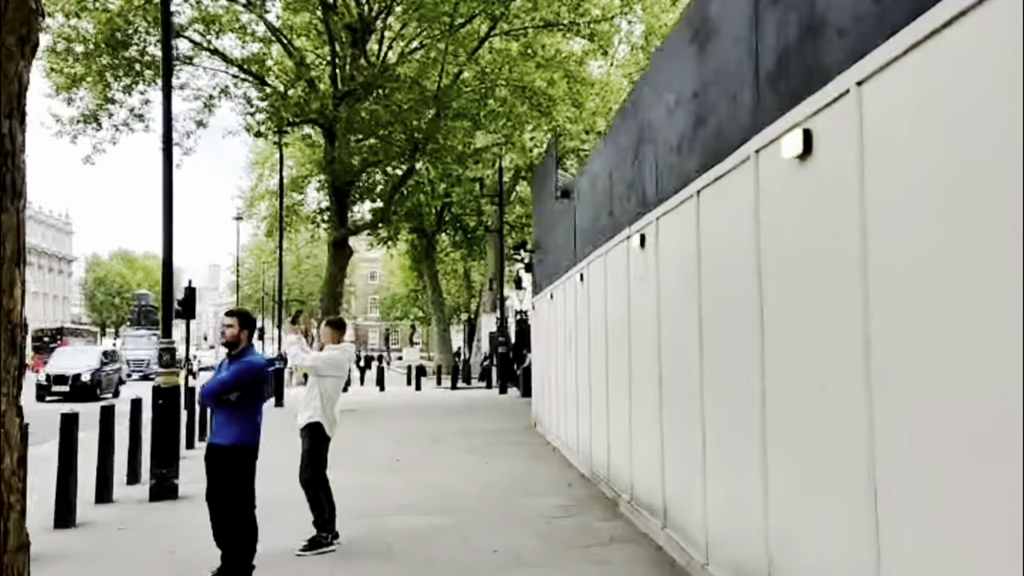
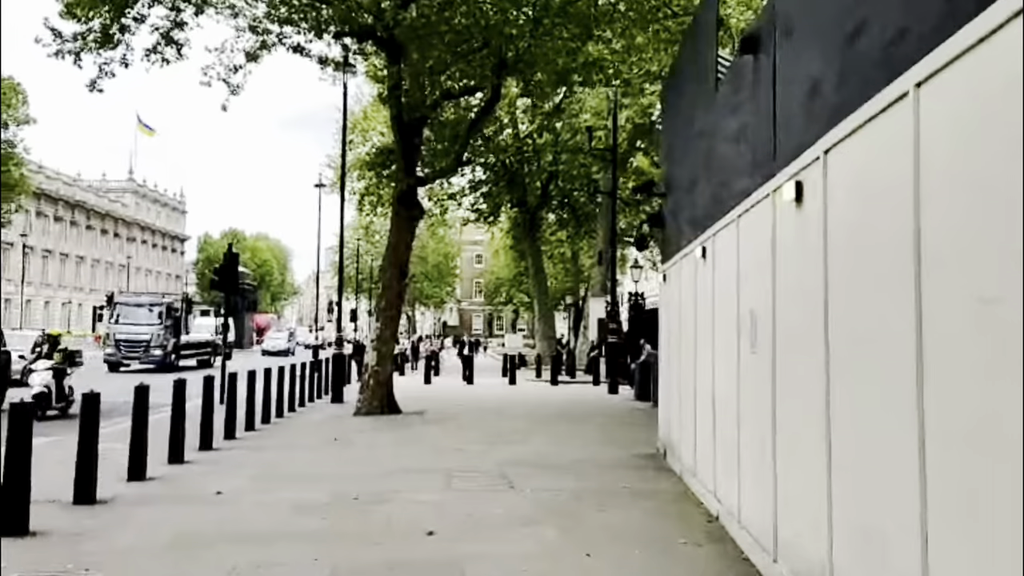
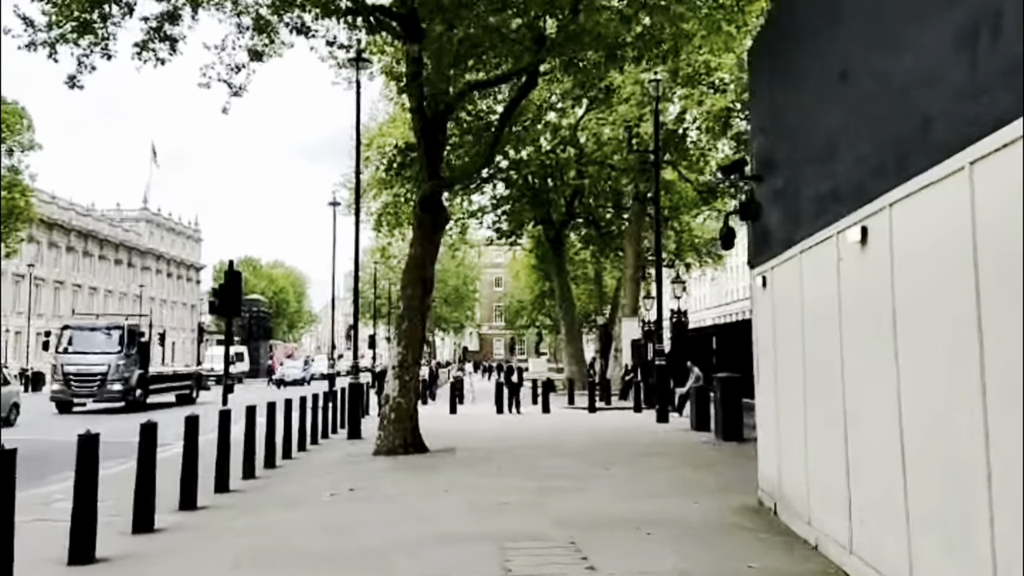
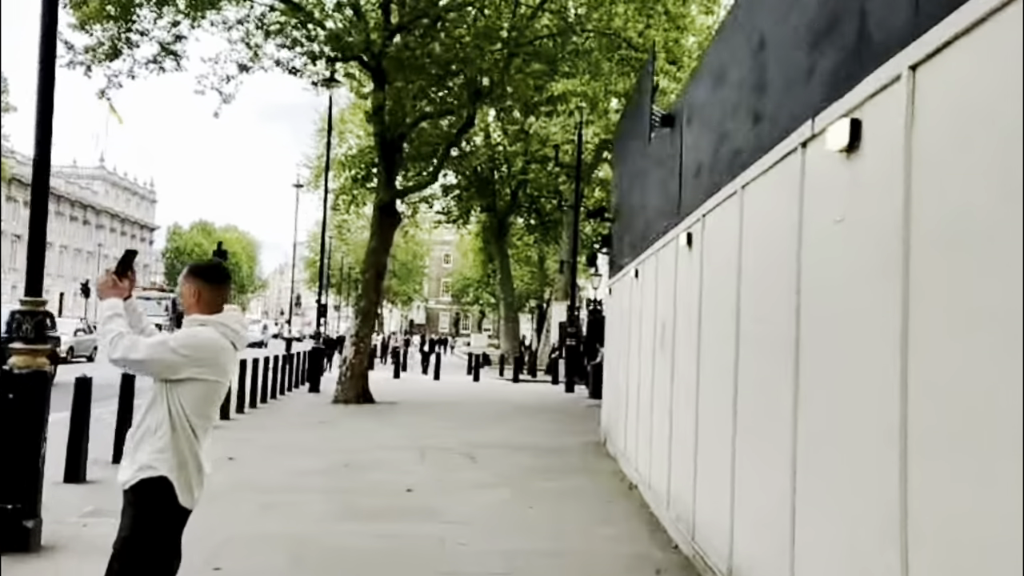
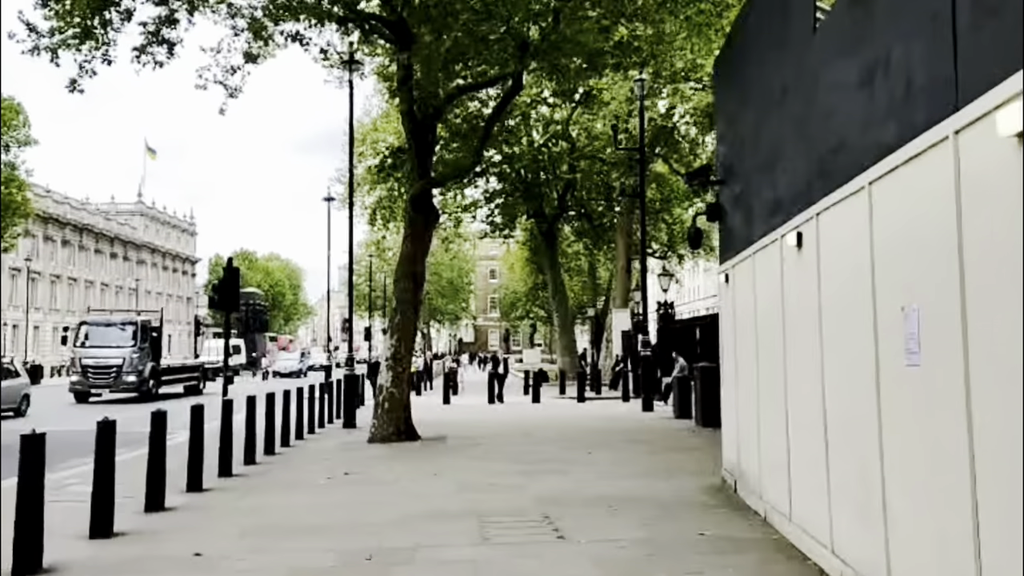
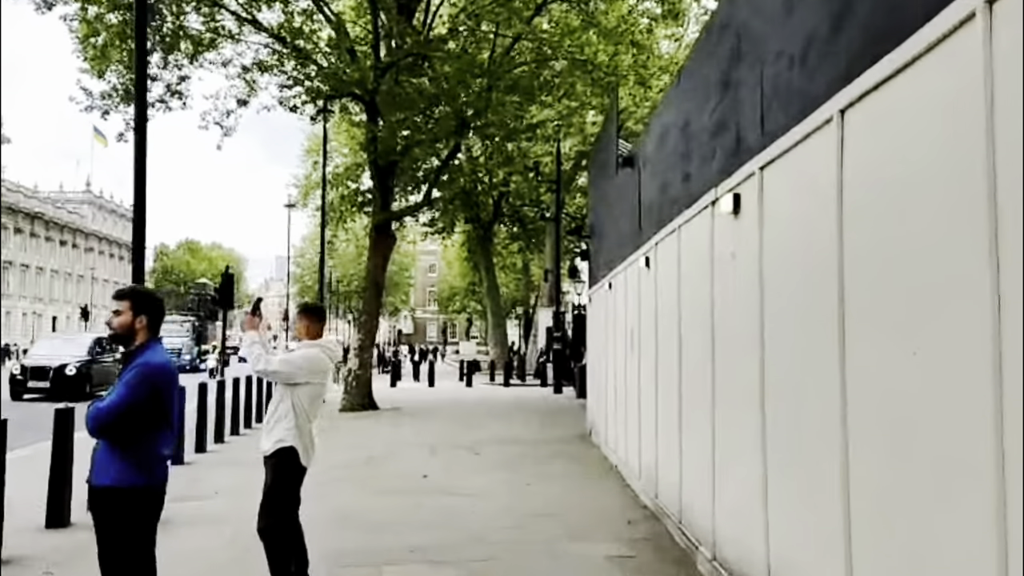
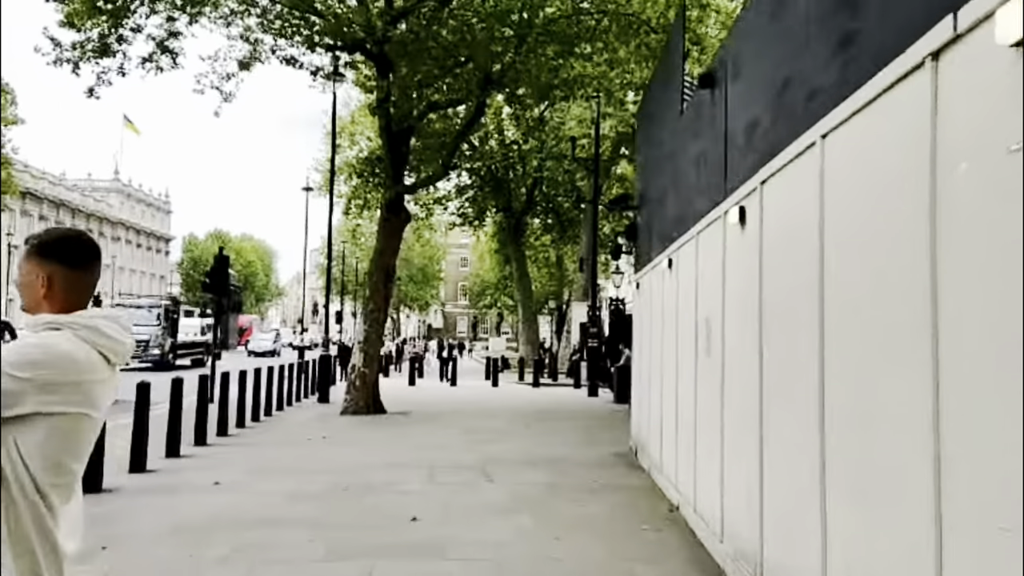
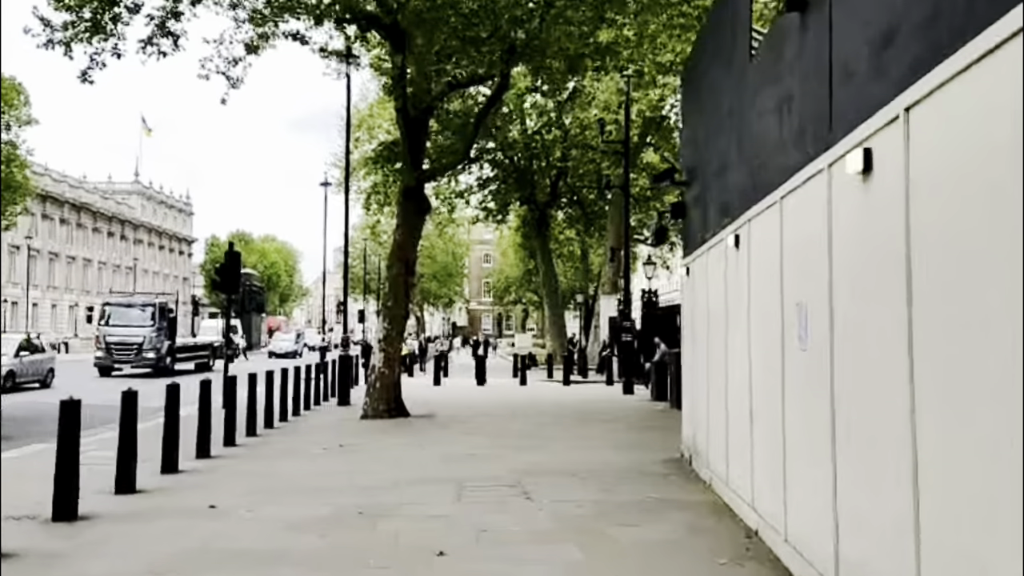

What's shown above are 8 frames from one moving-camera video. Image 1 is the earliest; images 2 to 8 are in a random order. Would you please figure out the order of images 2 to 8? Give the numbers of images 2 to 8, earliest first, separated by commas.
6, 4, 7, 2, 8, 5, 3
